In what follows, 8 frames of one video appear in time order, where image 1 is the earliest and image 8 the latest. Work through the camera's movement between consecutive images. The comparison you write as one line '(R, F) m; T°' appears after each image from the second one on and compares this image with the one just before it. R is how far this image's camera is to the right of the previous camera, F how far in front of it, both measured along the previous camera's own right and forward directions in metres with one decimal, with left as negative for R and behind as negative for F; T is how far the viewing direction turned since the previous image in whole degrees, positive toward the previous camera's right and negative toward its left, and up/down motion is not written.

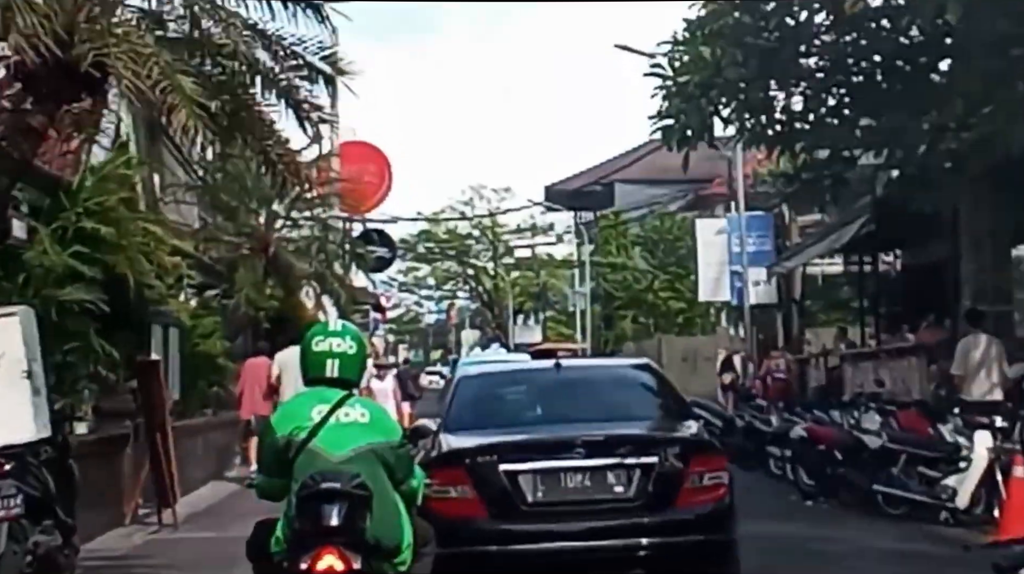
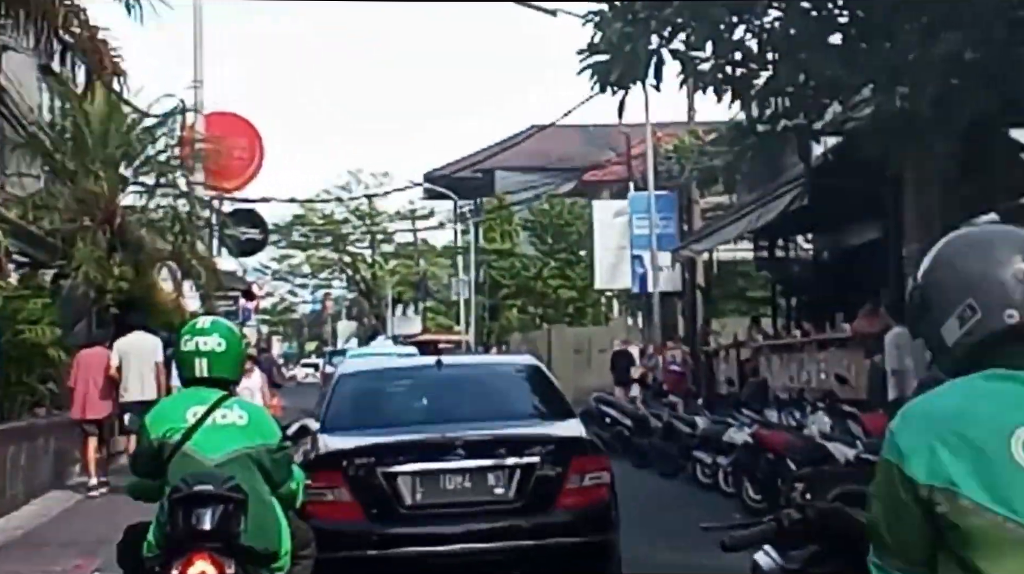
(-0.1, +2.0) m; +4°
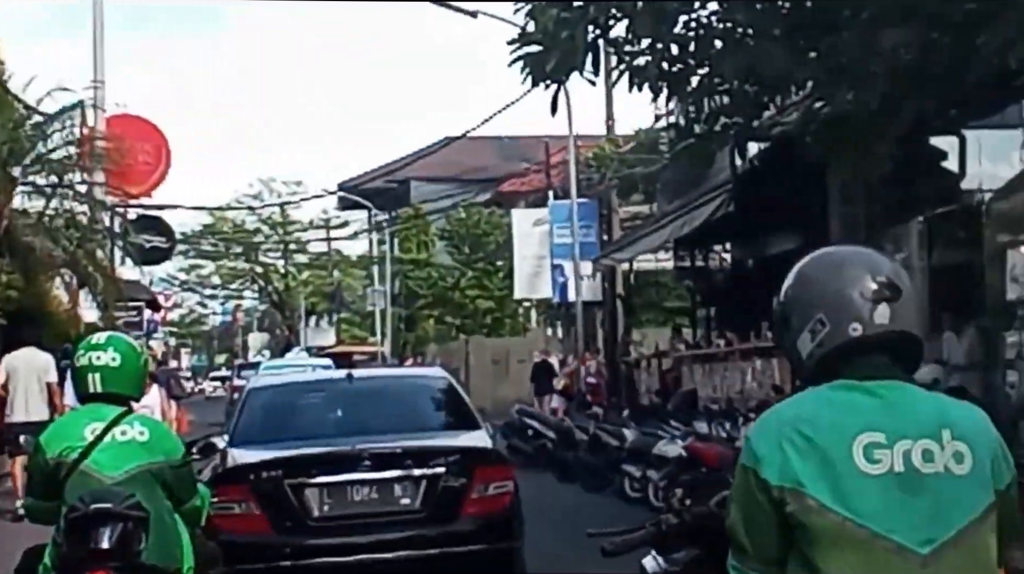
(0.0, +0.5) m; +3°
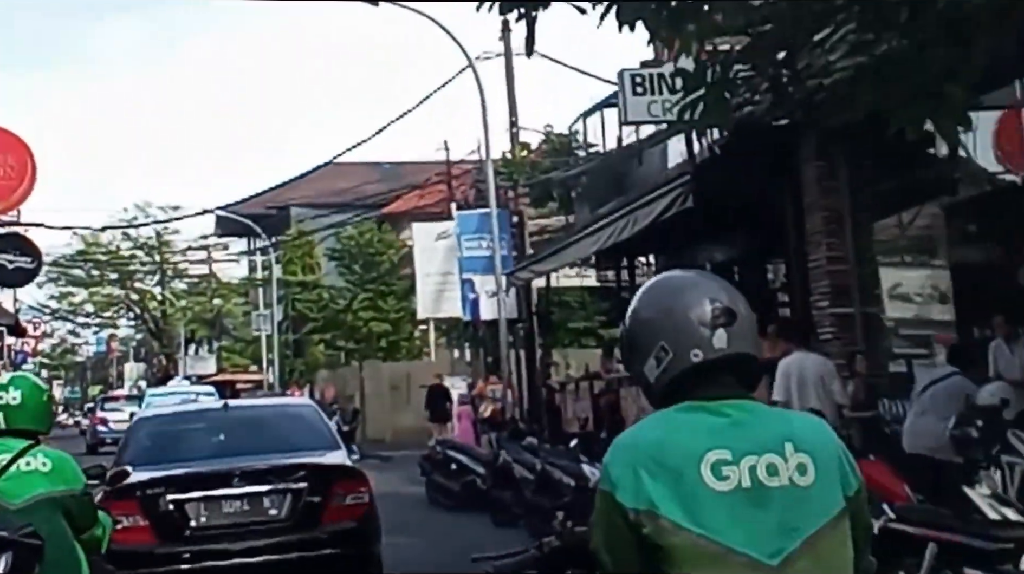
(-0.3, +2.0) m; +4°
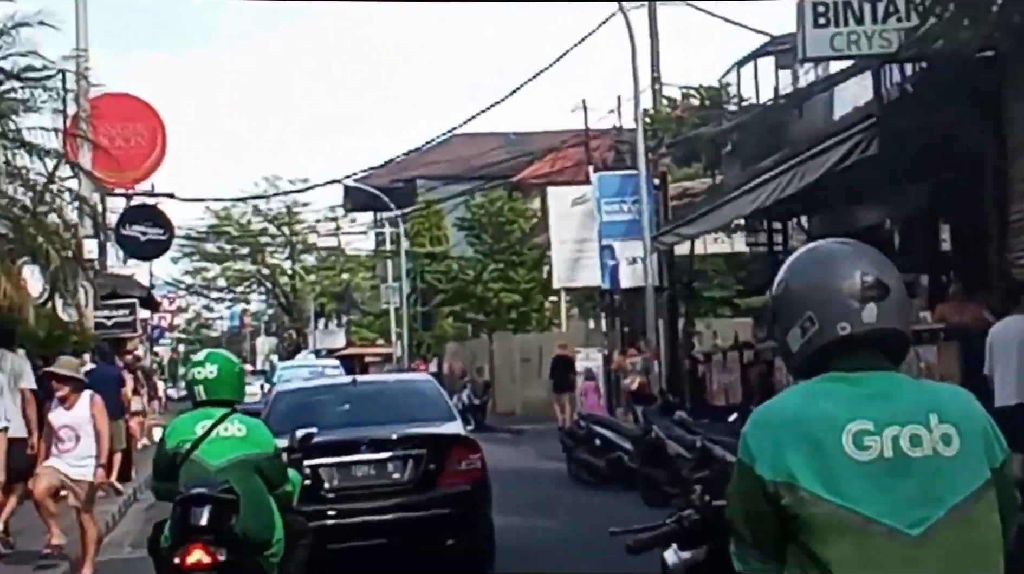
(-0.2, +1.0) m; -4°
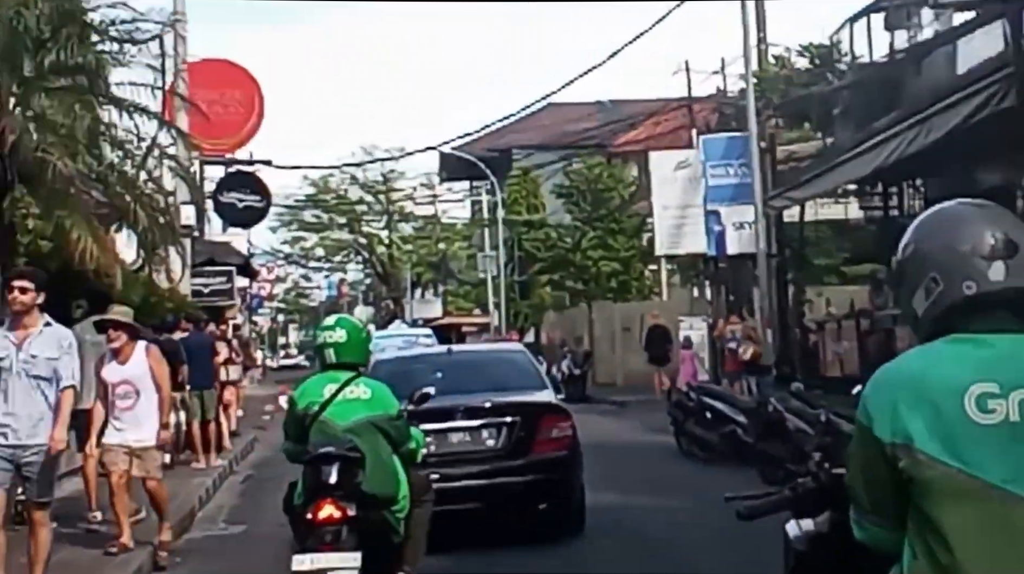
(-0.1, +0.5) m; -3°
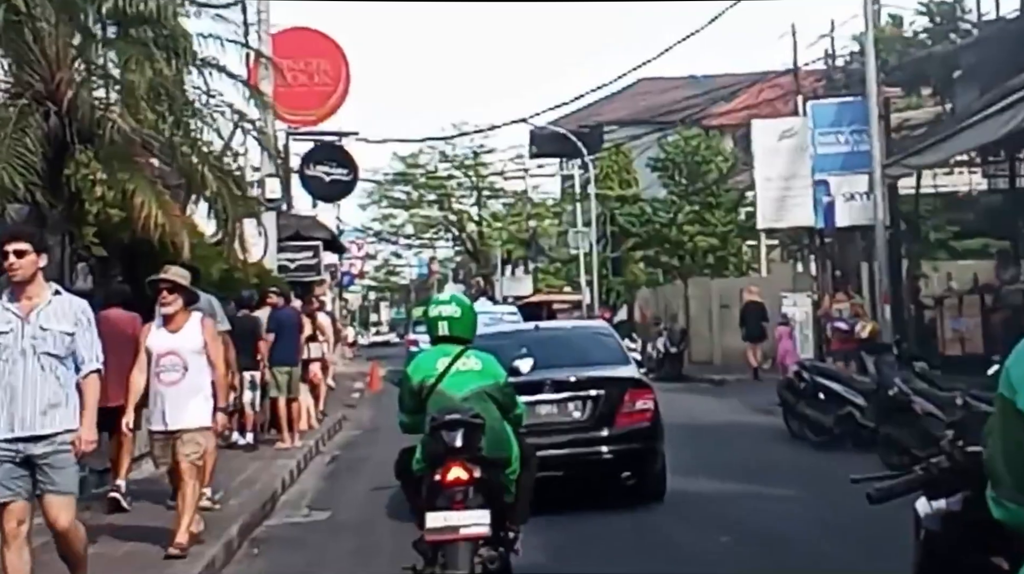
(-0.1, +0.8) m; -3°
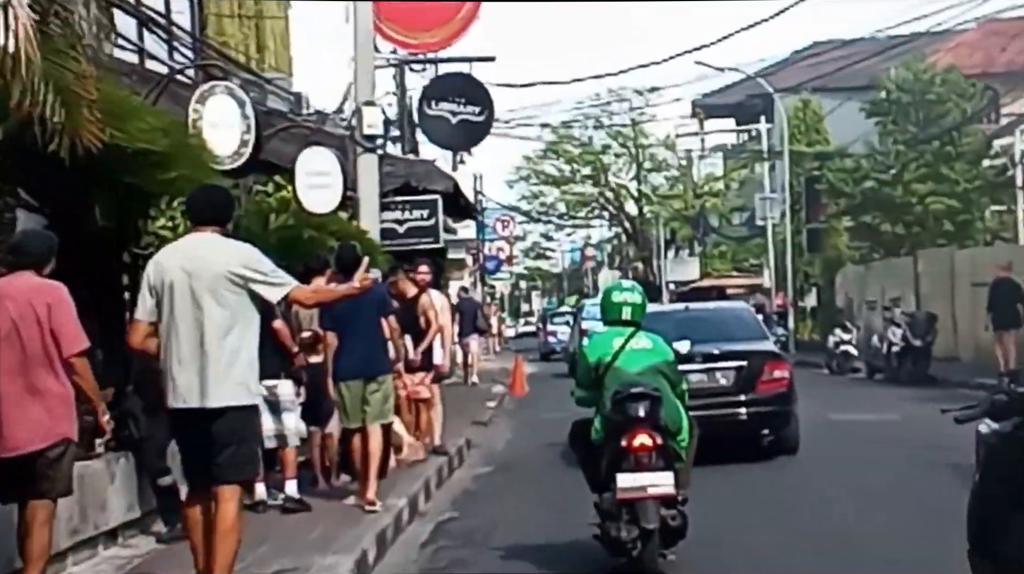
(-0.4, +6.2) m; -5°
